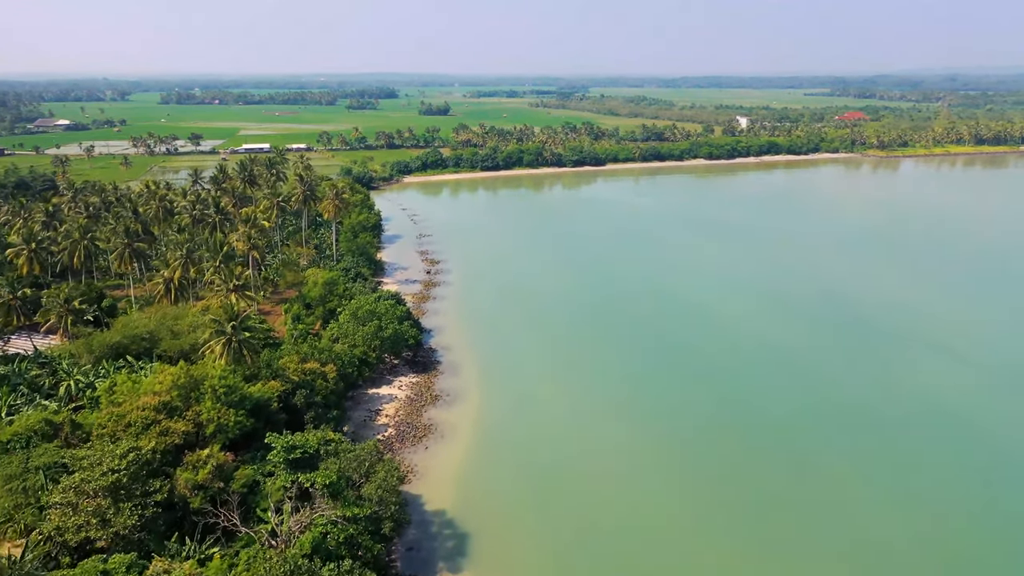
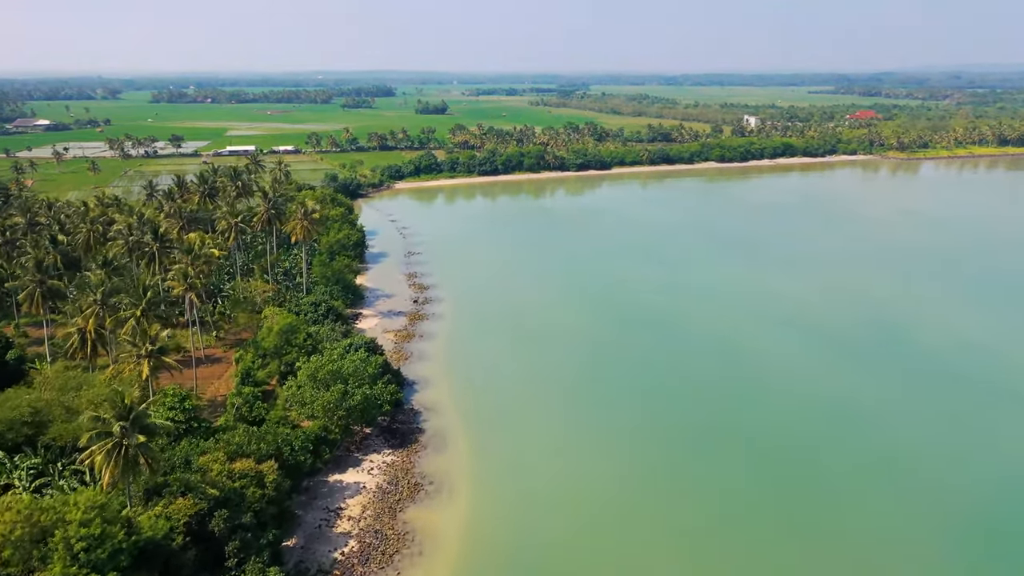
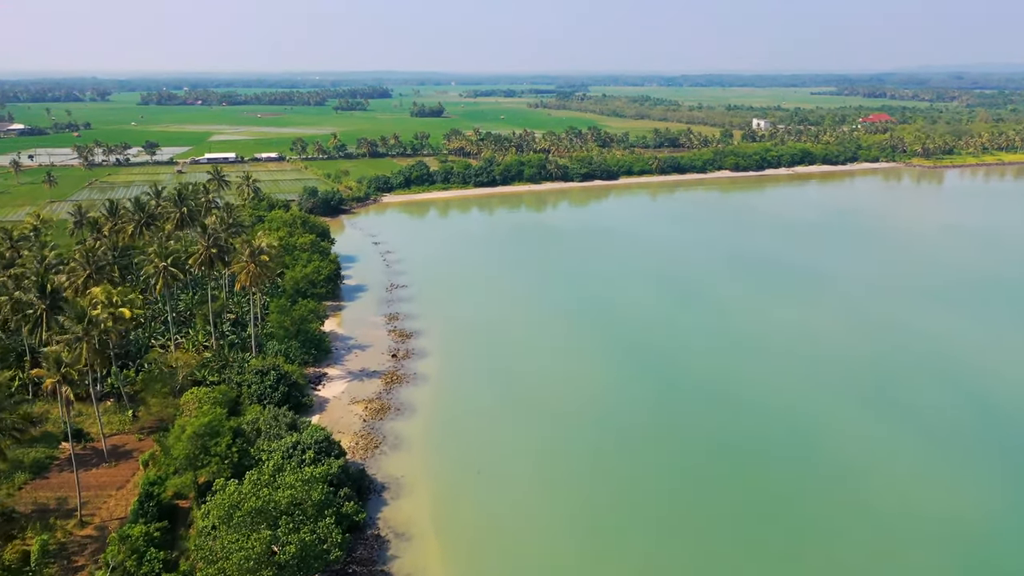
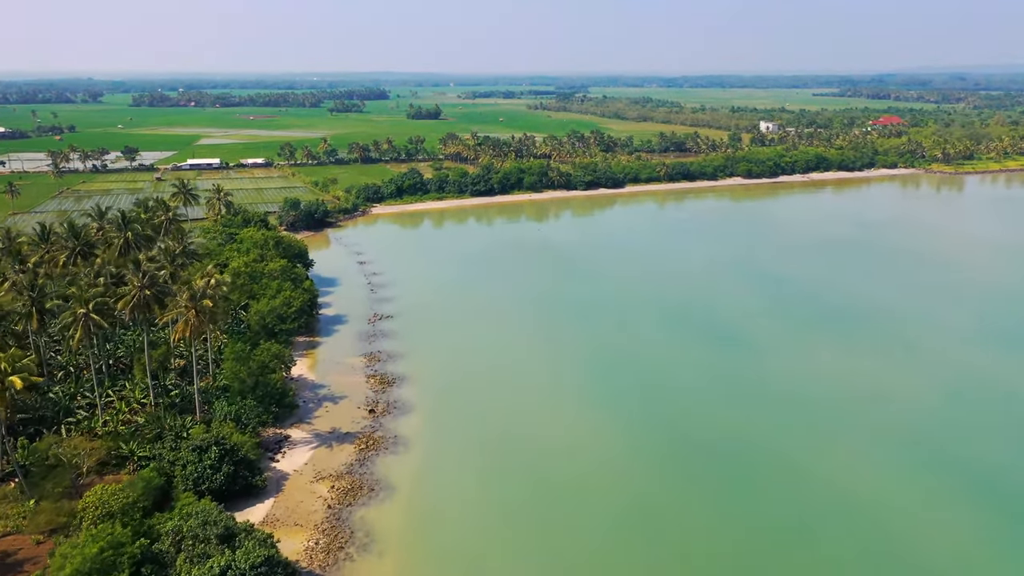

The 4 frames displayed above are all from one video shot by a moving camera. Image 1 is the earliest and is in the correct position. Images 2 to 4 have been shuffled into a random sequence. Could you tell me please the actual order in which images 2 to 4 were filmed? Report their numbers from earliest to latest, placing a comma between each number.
2, 3, 4
